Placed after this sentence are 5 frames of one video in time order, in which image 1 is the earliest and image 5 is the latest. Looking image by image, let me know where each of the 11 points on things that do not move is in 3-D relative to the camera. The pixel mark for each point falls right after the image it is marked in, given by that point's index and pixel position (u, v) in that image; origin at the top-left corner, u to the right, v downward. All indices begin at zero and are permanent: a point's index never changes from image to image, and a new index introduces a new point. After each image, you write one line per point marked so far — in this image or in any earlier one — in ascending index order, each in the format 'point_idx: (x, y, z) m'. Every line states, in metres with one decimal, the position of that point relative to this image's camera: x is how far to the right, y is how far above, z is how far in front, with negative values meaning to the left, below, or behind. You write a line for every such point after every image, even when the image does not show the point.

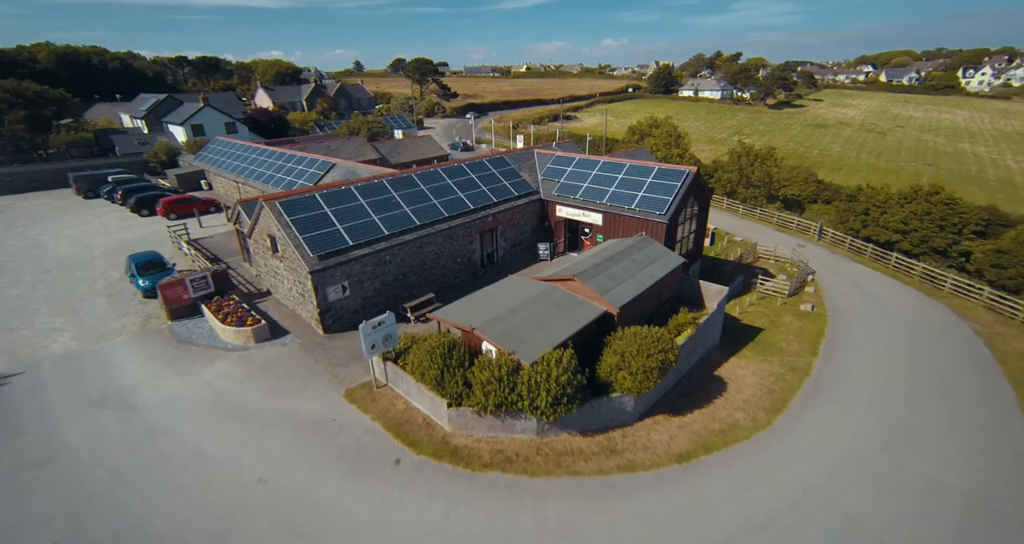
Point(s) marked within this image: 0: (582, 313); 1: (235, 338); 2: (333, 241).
0: (+2.5, -1.5, +16.5) m
1: (-10.9, -2.6, +18.5) m
2: (-7.4, +1.3, +19.3) m
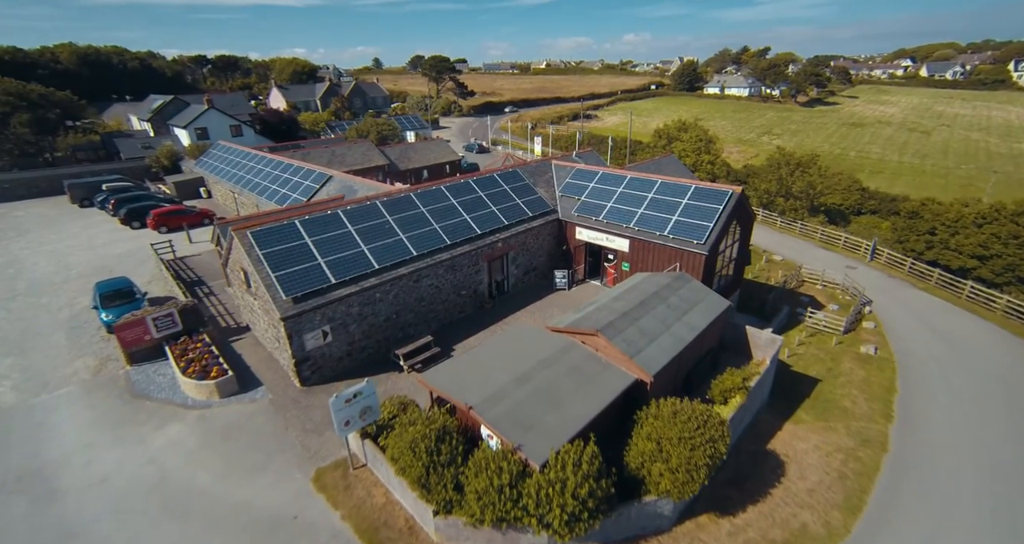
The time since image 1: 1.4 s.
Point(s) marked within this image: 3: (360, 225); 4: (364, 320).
0: (+2.7, -3.2, +13.3) m
1: (-10.7, -4.1, +15.7) m
2: (-7.1, -0.2, +16.4) m
3: (-6.2, +1.9, +19.1) m
4: (-5.6, -1.8, +17.7) m
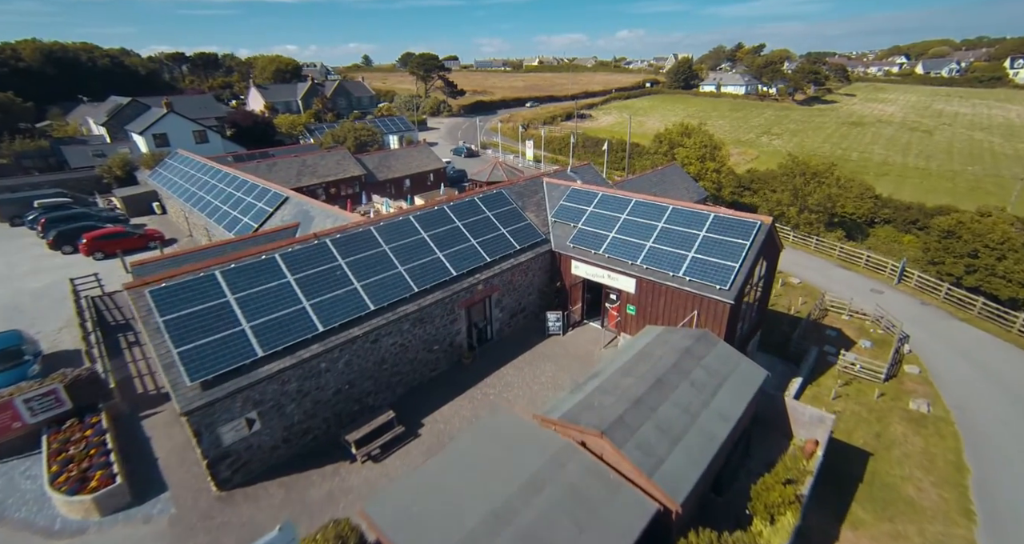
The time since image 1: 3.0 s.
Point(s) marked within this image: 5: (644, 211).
0: (+2.2, -5.1, +9.6) m
1: (-11.2, -6.1, +11.8) m
2: (-7.6, -2.2, +12.6) m
3: (-6.8, 0.0, +15.2) m
4: (-6.2, -3.8, +13.9) m
5: (+5.7, +2.6, +19.9) m
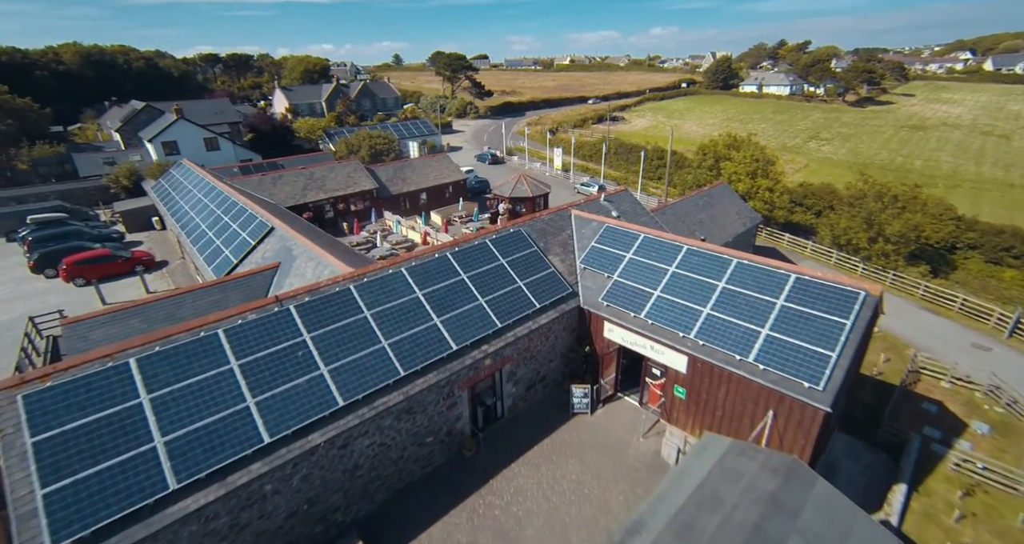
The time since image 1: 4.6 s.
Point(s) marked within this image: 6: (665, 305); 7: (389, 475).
0: (+2.1, -7.3, +5.5) m
1: (-11.2, -8.0, +8.5) m
2: (-7.5, -4.2, +9.0) m
3: (-6.5, -2.0, +11.6) m
4: (-6.0, -5.8, +10.3) m
5: (+6.3, +0.3, +15.6) m
6: (+5.0, -1.1, +15.0) m
7: (-3.4, -5.7, +13.0) m
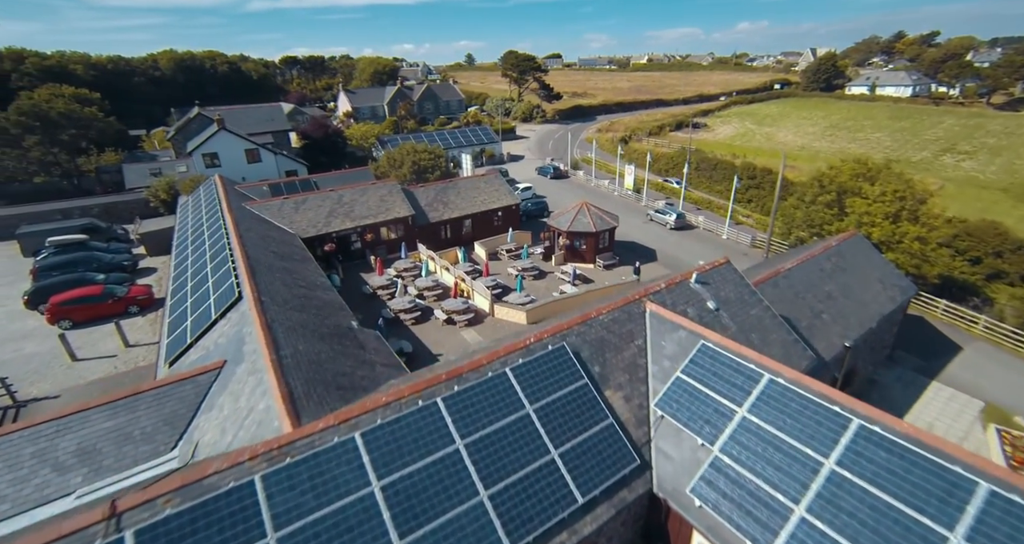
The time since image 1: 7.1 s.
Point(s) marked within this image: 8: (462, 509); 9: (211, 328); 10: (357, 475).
0: (+0.8, -10.8, -1.1) m
1: (-11.9, -10.8, +3.8) m
2: (-8.0, -7.2, +3.7) m
3: (-6.5, -5.1, +6.2) m
4: (-6.4, -8.9, +4.8) m
5: (+6.8, -3.4, +8.4) m
6: (+5.3, -4.7, +8.0) m
7: (-3.5, -8.9, +7.1) m
8: (-0.9, -4.4, +8.7) m
9: (-10.1, -1.8, +15.7) m
10: (-2.8, -3.7, +8.6) m
